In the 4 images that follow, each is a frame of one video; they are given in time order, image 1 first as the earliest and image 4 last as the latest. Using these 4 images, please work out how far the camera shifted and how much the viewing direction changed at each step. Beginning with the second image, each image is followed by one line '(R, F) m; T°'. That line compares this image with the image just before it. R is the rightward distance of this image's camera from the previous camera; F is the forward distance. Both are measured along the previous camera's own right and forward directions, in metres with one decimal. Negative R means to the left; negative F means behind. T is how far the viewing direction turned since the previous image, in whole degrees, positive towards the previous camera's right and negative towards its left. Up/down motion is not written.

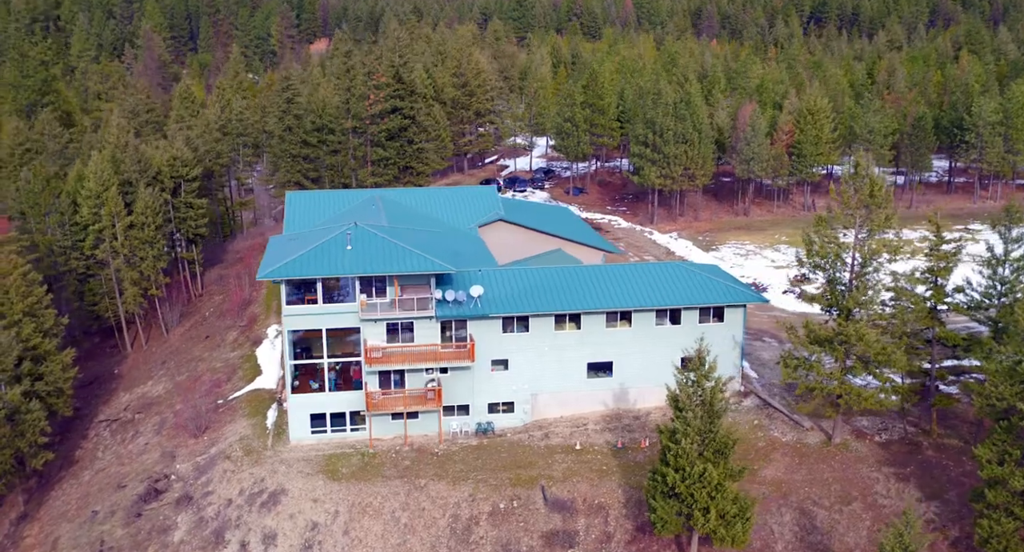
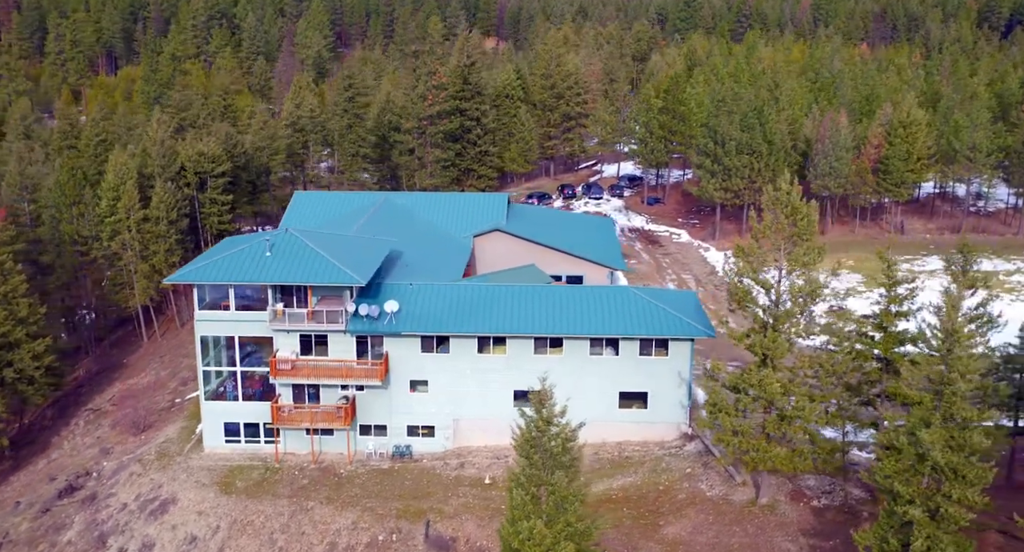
(+7.3, +2.6) m; -9°
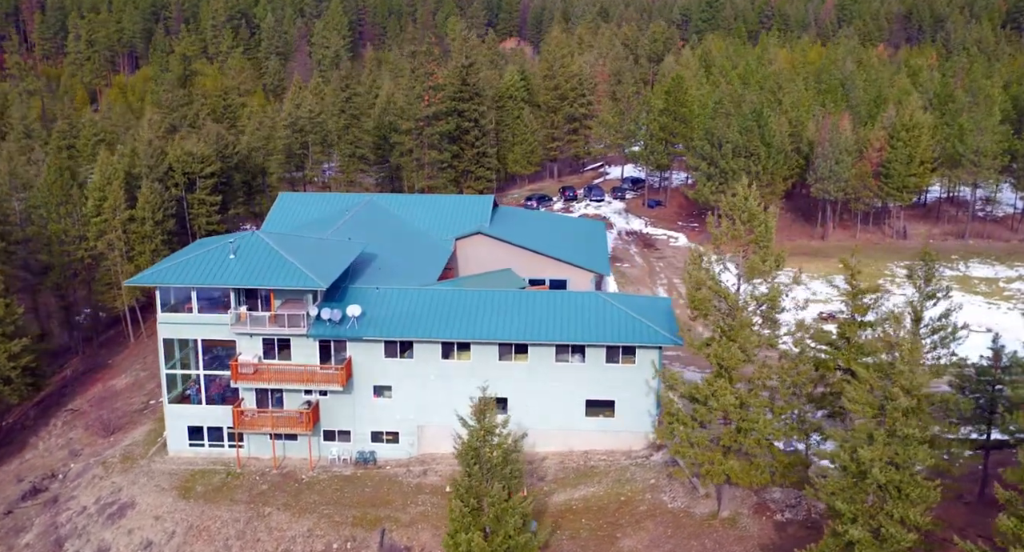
(+1.7, +0.4) m; -1°
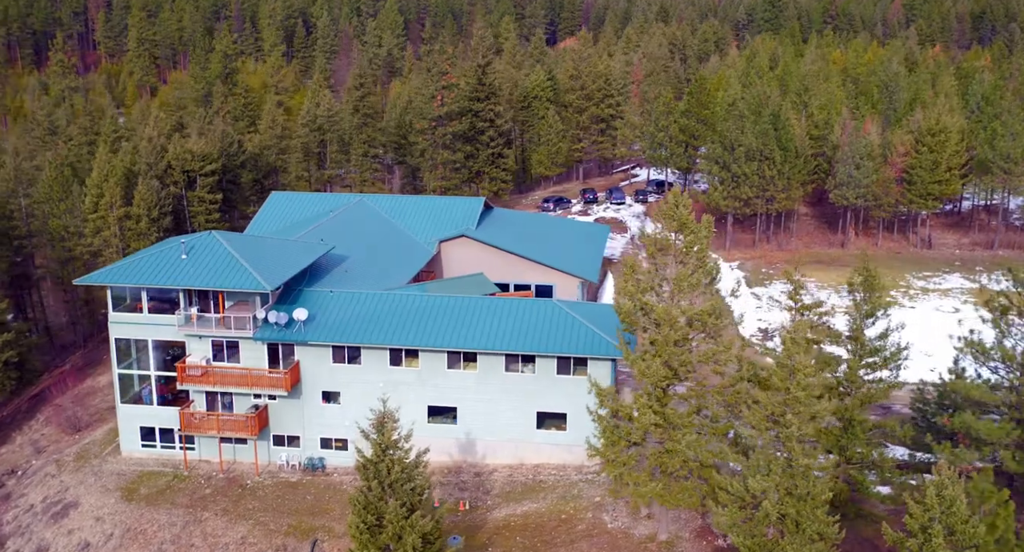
(+3.2, +0.8) m; -3°
